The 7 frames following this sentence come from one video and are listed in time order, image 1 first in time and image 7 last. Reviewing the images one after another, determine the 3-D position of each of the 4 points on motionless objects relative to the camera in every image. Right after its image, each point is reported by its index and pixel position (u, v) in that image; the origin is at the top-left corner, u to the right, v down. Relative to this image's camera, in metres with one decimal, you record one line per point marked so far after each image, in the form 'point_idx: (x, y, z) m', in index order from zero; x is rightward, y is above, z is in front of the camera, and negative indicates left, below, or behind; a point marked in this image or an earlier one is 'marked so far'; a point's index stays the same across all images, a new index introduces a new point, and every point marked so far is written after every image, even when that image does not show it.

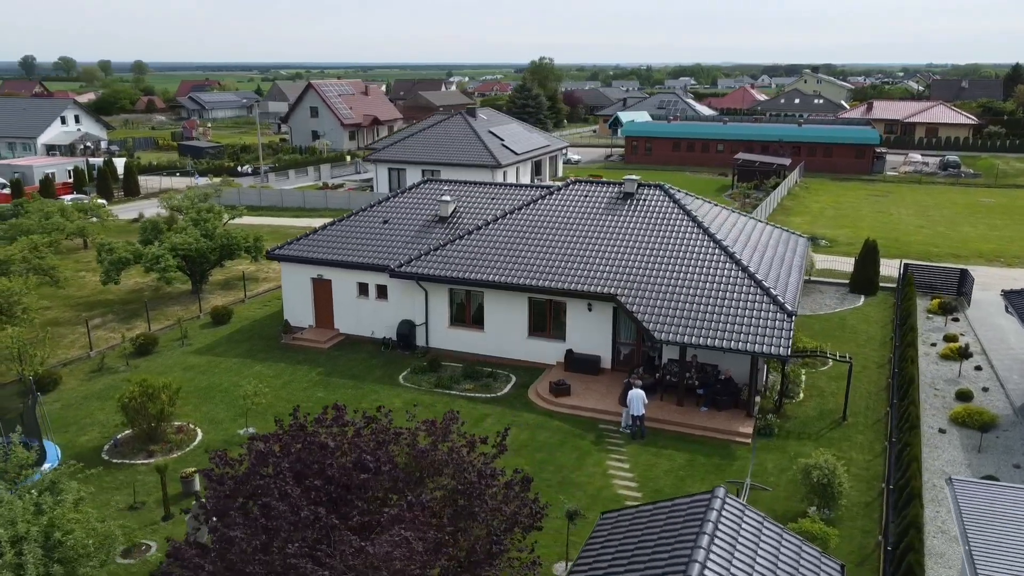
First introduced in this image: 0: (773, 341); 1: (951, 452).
0: (+5.9, -1.3, +18.3) m
1: (+9.7, -3.6, +17.7) m
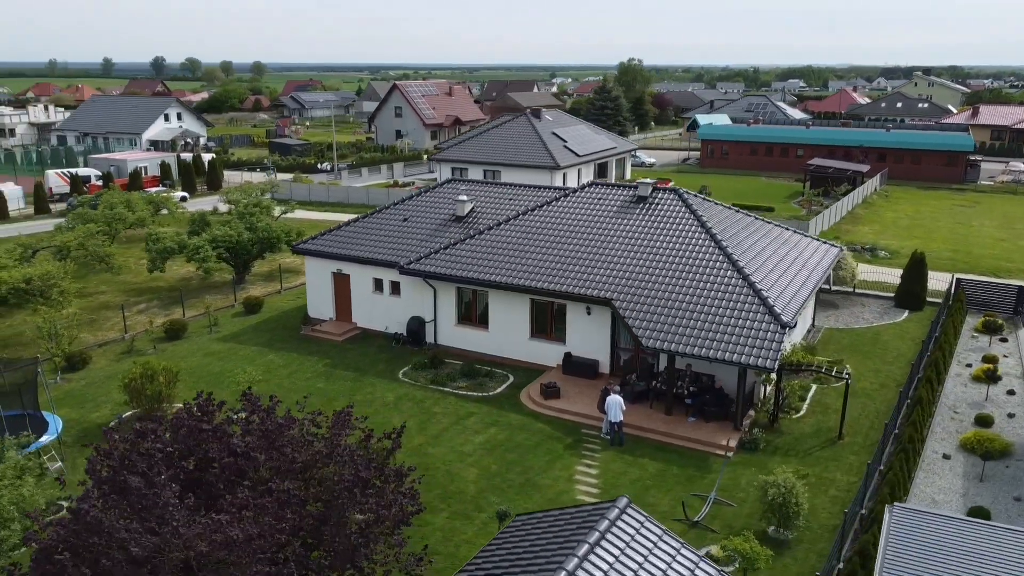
0: (+5.5, -1.5, +17.6) m
1: (+9.1, -4.0, +16.6) m
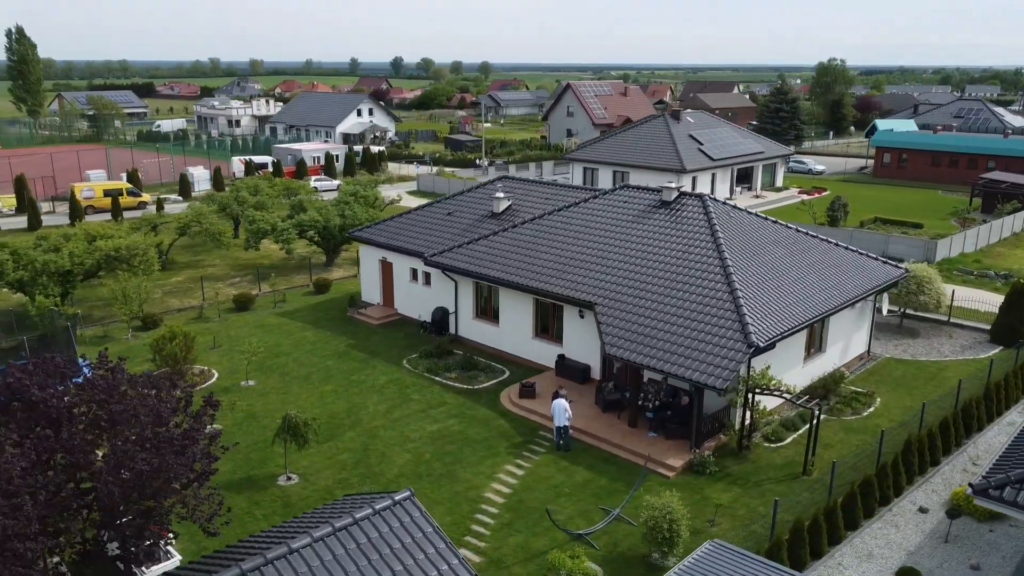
0: (+4.2, -1.8, +16.6) m
1: (+7.2, -4.5, +14.7) m
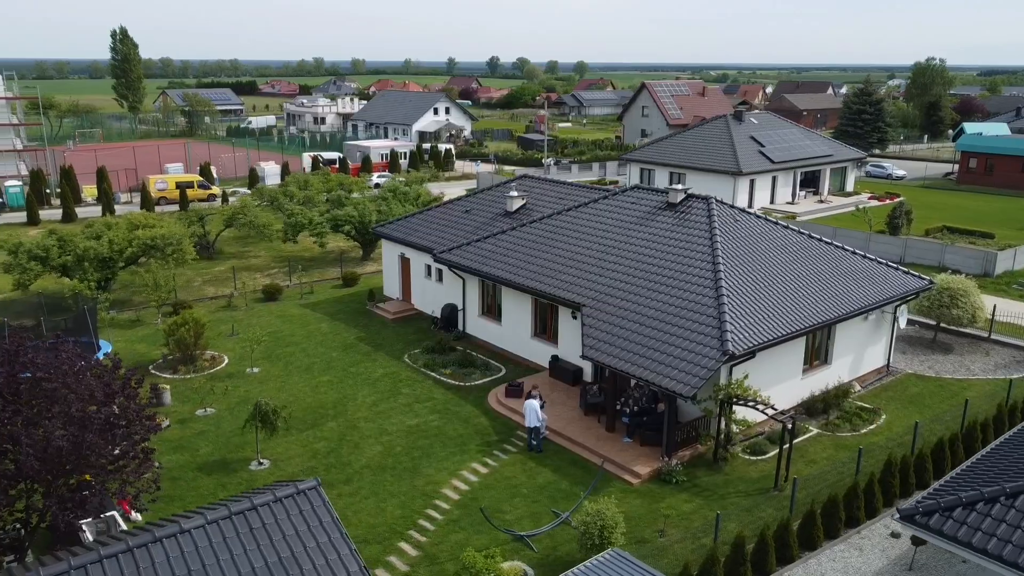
0: (+3.5, -1.9, +16.1) m
1: (+6.2, -4.7, +13.9) m
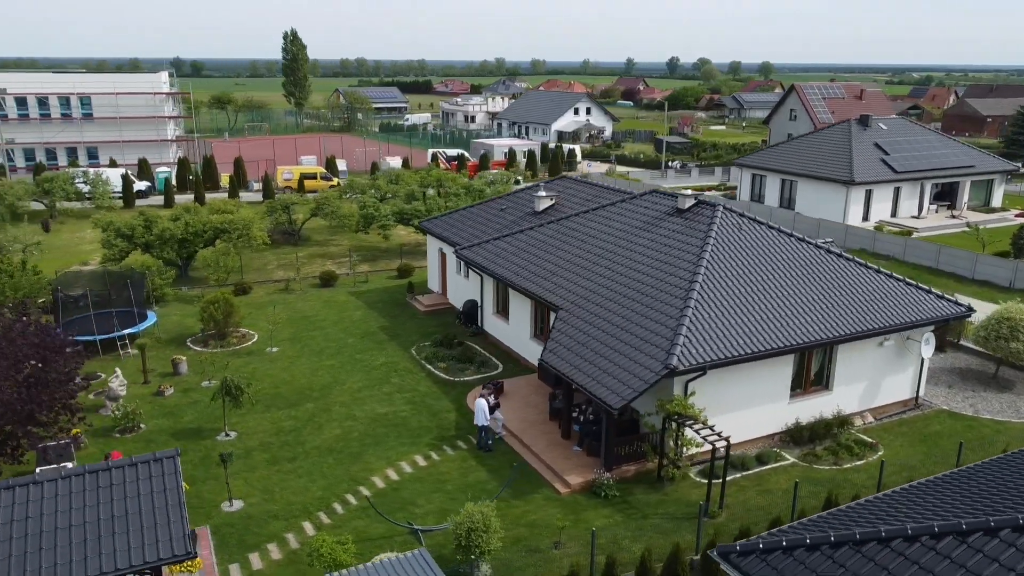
0: (+2.1, -2.0, +15.5) m
1: (+4.2, -5.0, +12.8) m
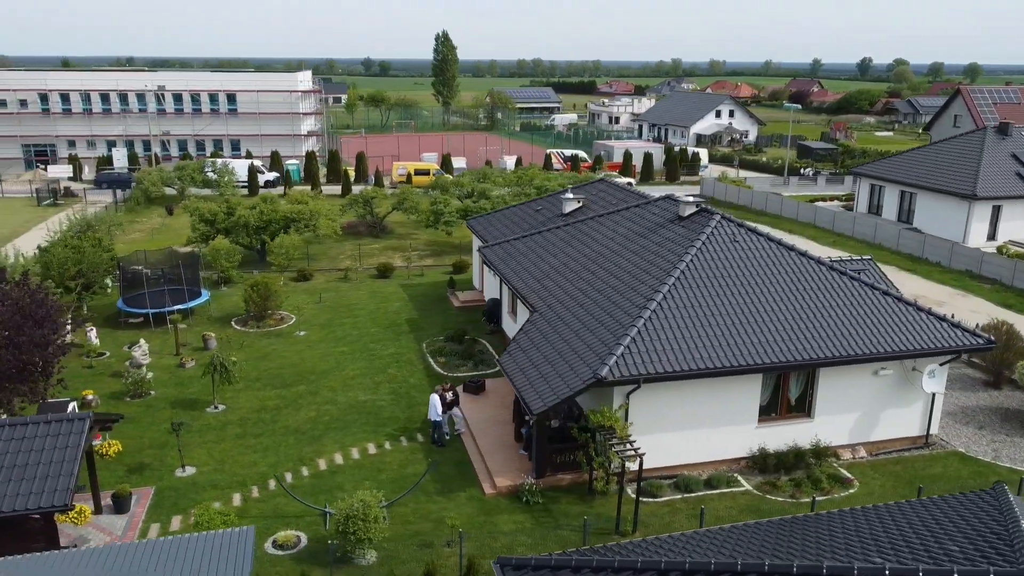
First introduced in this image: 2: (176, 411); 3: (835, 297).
0: (+0.7, -2.1, +15.2) m
1: (+2.0, -5.2, +12.2) m
2: (-8.1, -3.0, +19.3) m
3: (+7.3, -0.1, +17.8) m
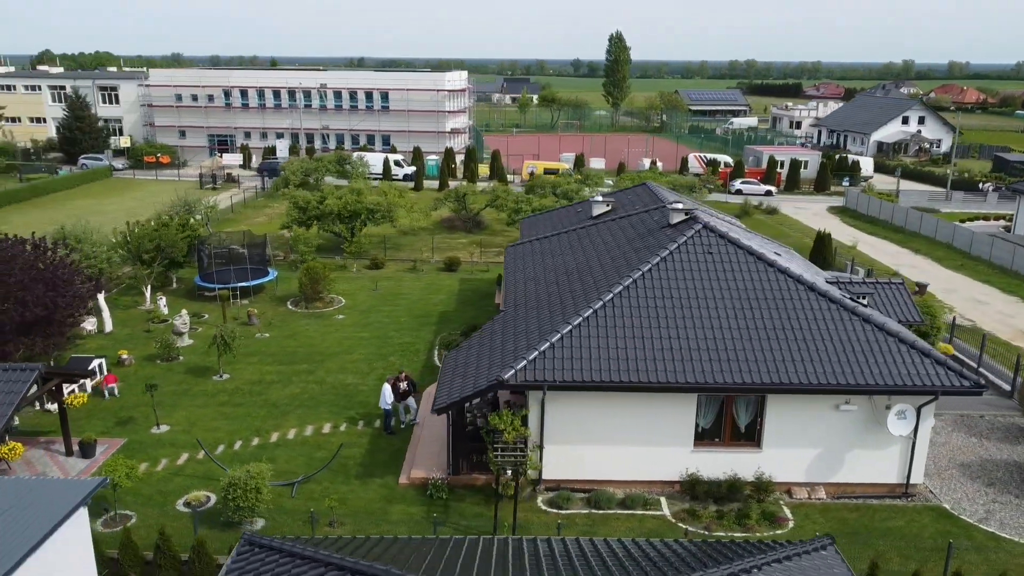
0: (-1.0, -2.1, +15.3) m
1: (-0.8, -5.2, +12.1) m
2: (-8.7, -2.4, +21.3) m
3: (+6.1, -0.5, +16.2) m
